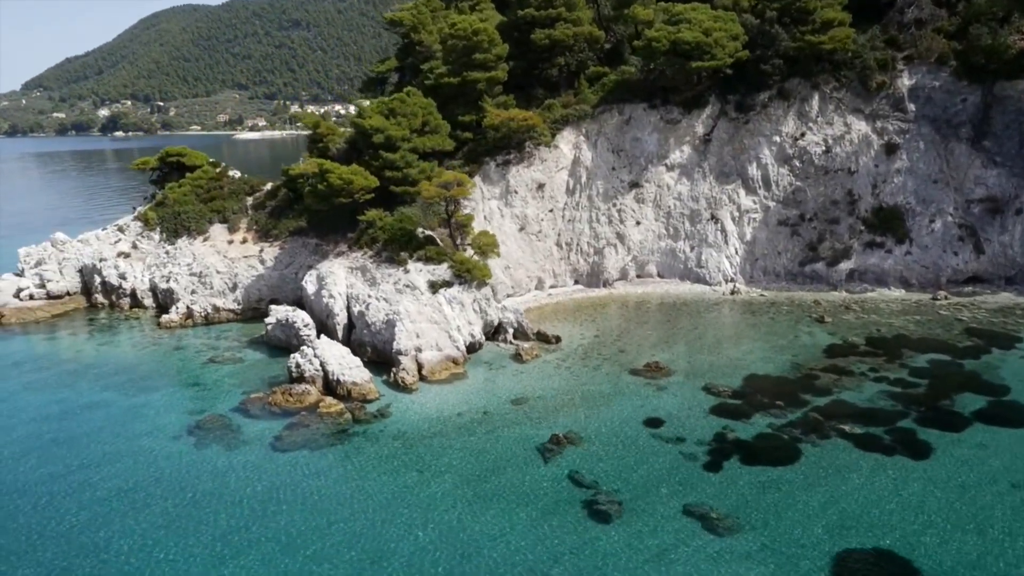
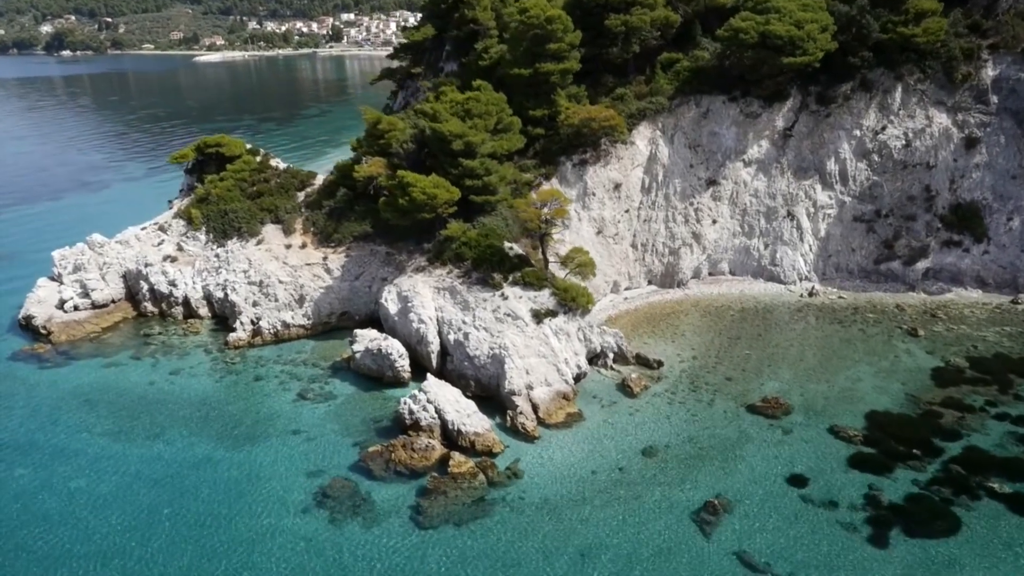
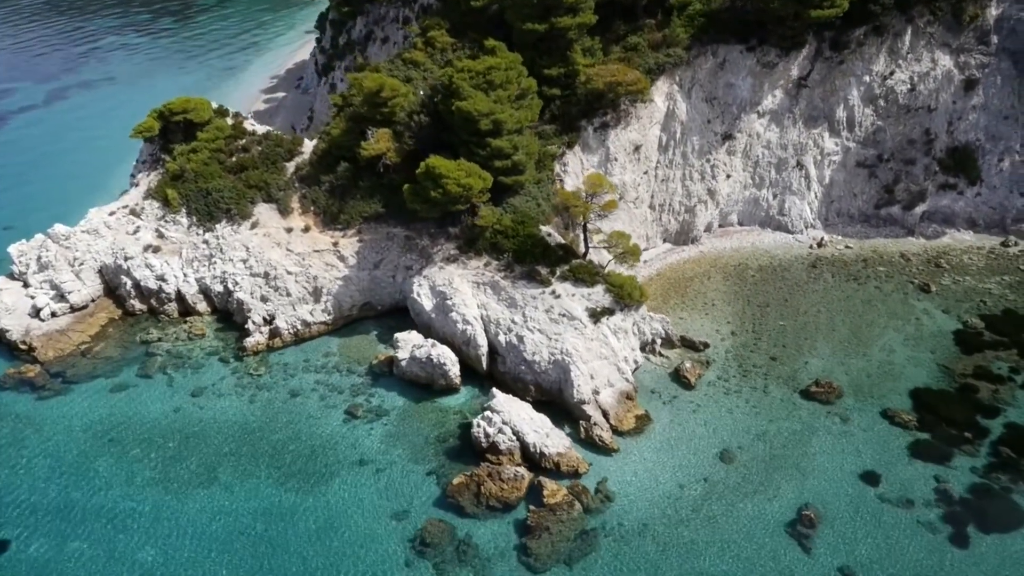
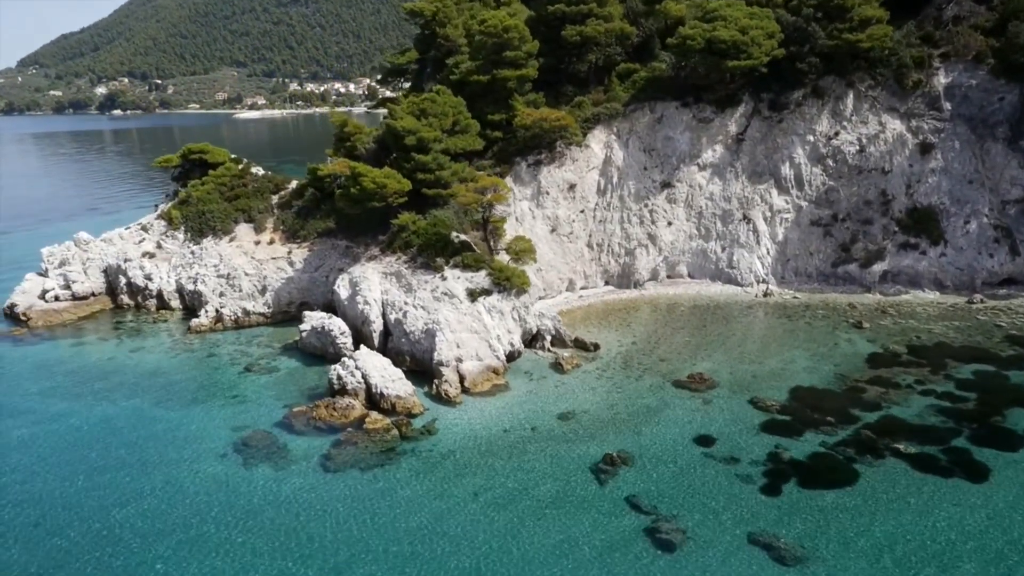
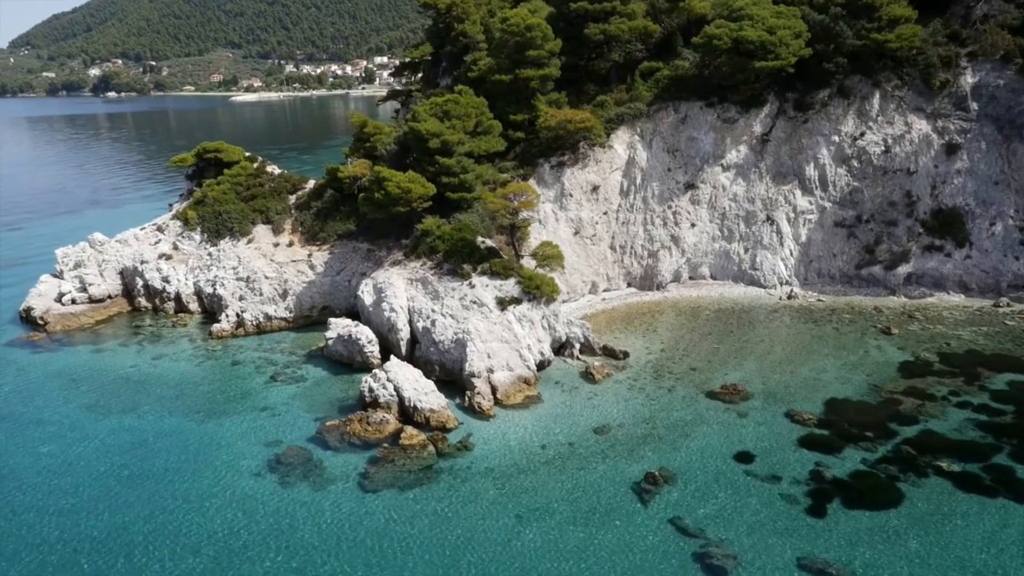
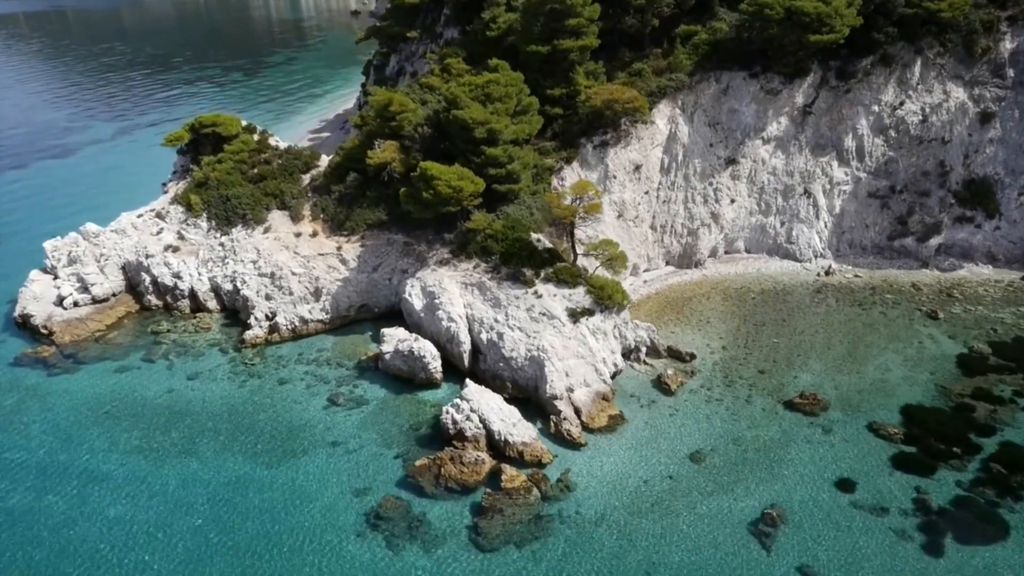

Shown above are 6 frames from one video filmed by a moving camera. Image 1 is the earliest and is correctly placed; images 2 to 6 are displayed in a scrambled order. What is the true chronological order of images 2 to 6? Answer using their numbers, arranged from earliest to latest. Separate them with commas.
4, 5, 2, 6, 3
